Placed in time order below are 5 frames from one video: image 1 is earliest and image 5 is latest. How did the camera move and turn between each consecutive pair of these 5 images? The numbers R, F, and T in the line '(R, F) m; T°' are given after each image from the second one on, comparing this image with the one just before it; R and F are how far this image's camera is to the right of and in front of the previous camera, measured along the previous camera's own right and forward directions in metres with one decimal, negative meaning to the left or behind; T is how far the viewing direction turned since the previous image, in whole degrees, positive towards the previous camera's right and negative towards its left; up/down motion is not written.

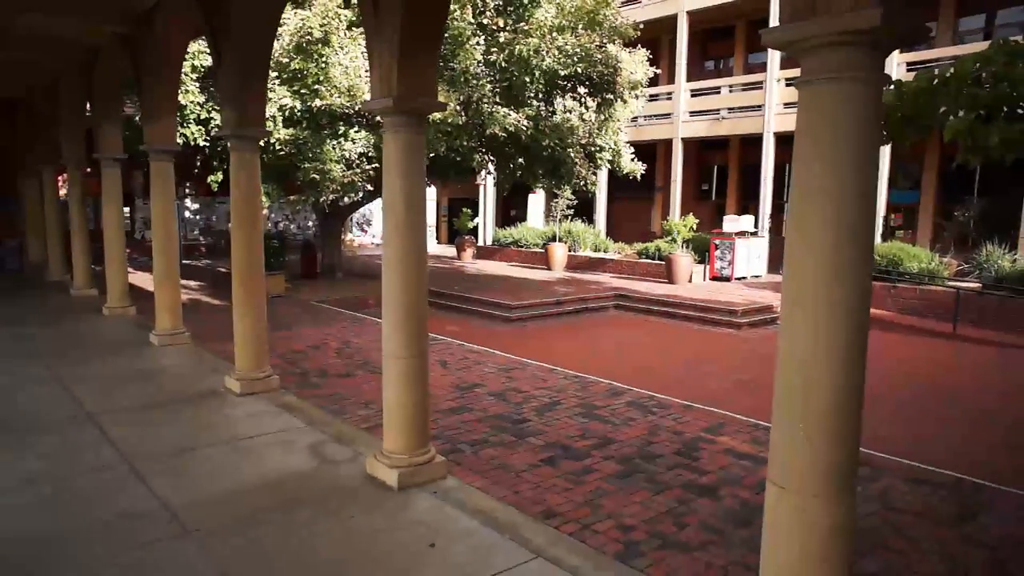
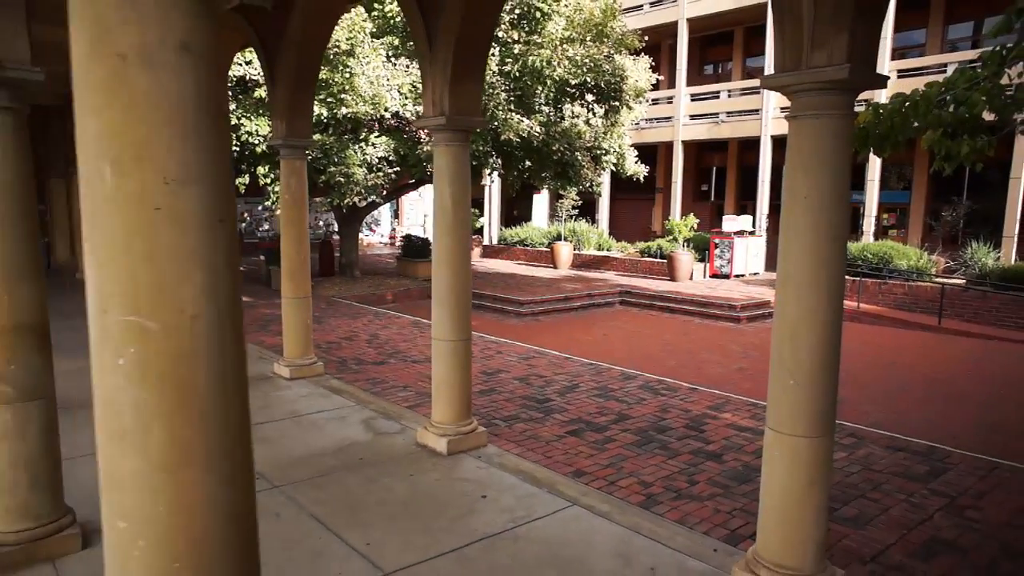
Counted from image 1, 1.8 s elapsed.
(-0.3, -0.8) m; 0°
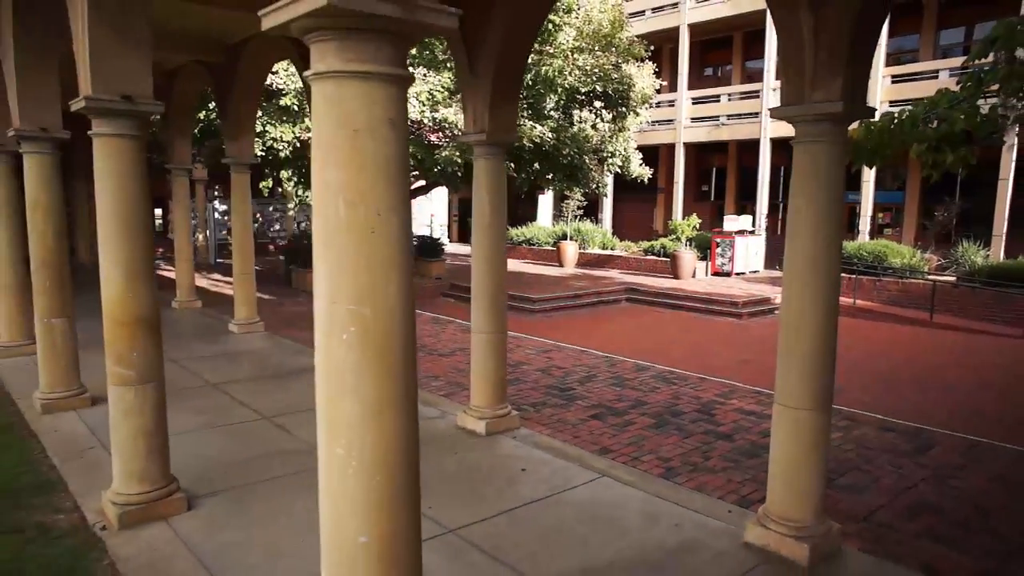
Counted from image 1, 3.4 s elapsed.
(-0.3, -0.7) m; 0°
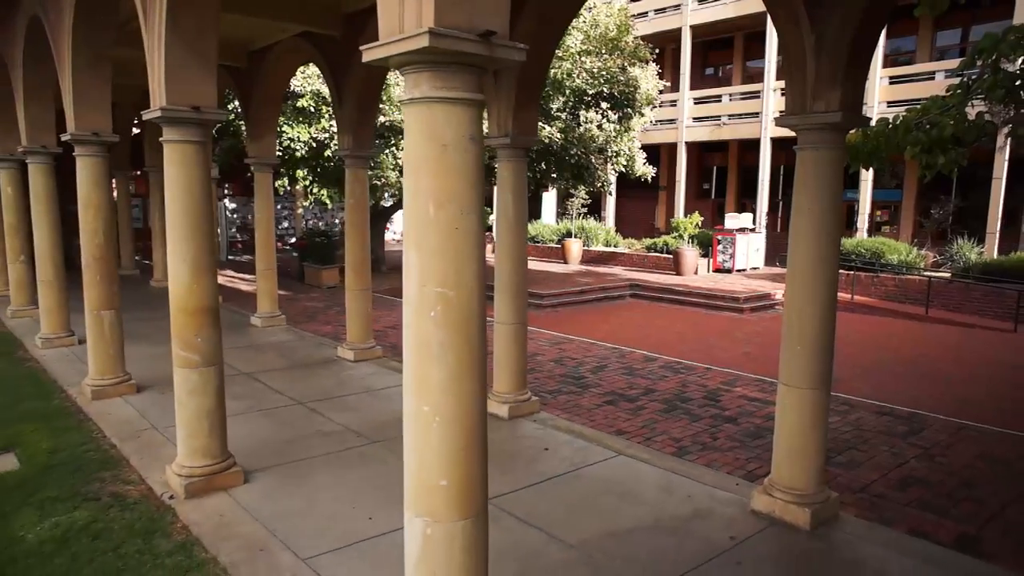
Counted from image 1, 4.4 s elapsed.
(-0.2, -0.5) m; 0°
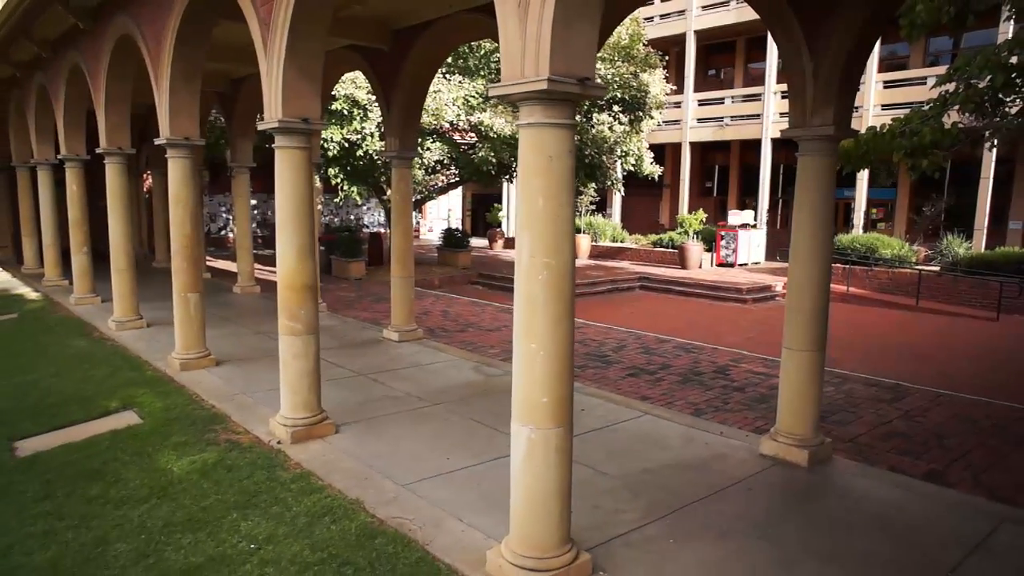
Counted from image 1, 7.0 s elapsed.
(-0.4, -1.0) m; 0°
